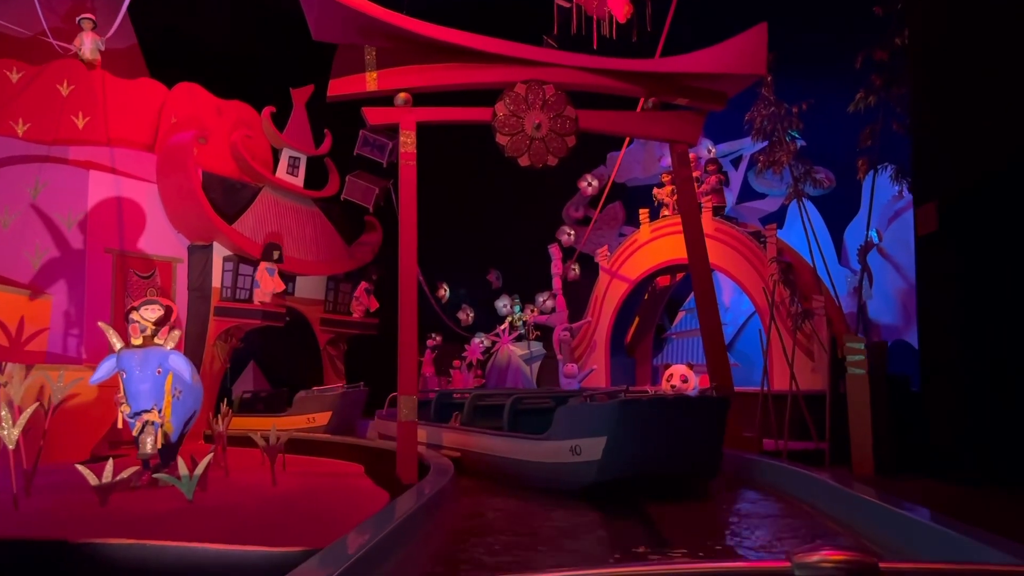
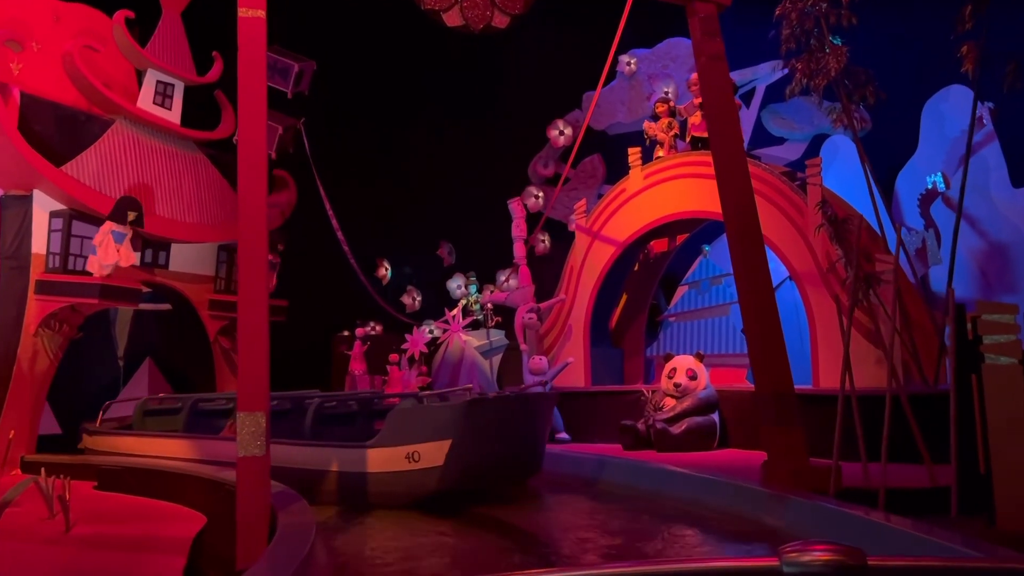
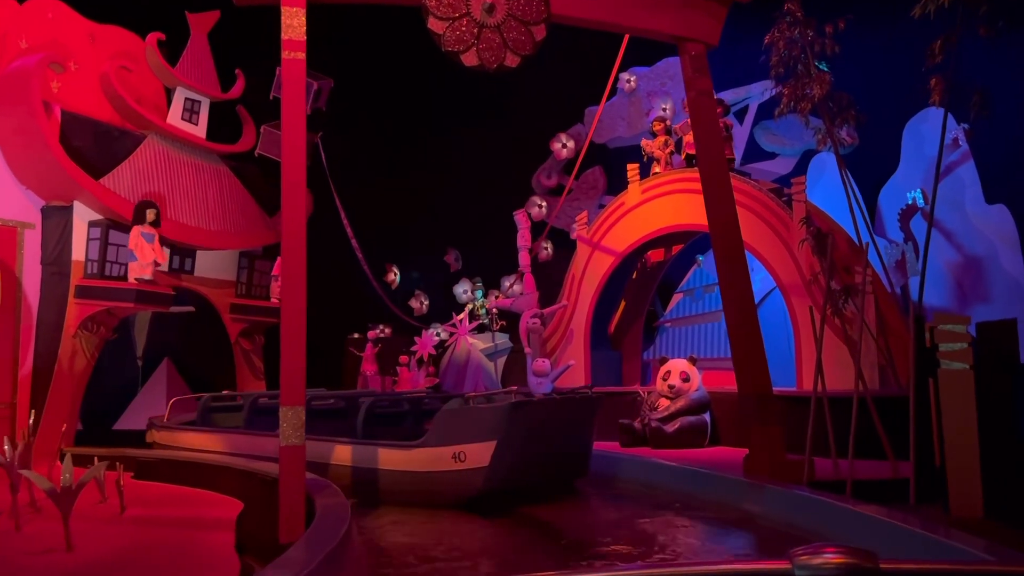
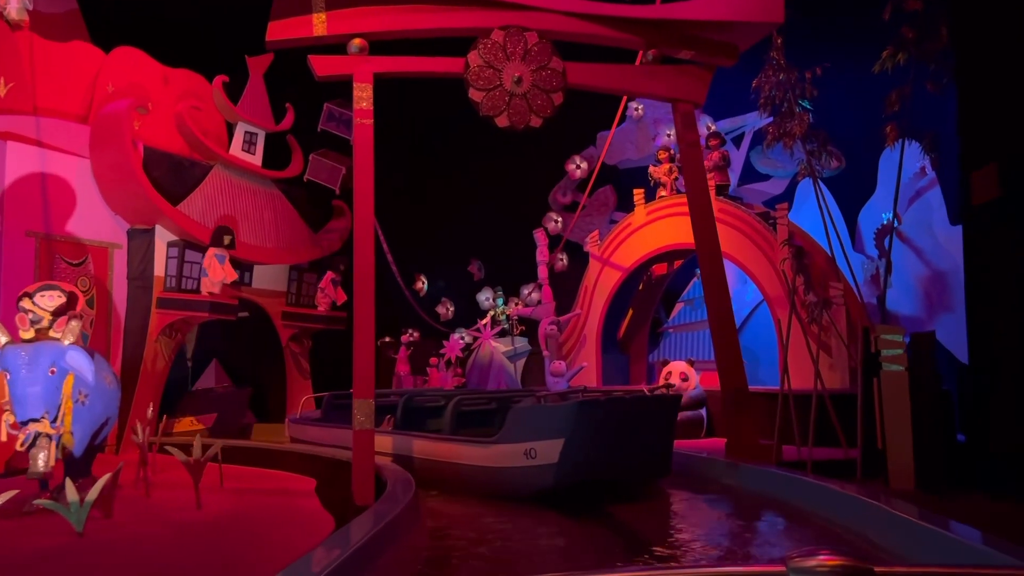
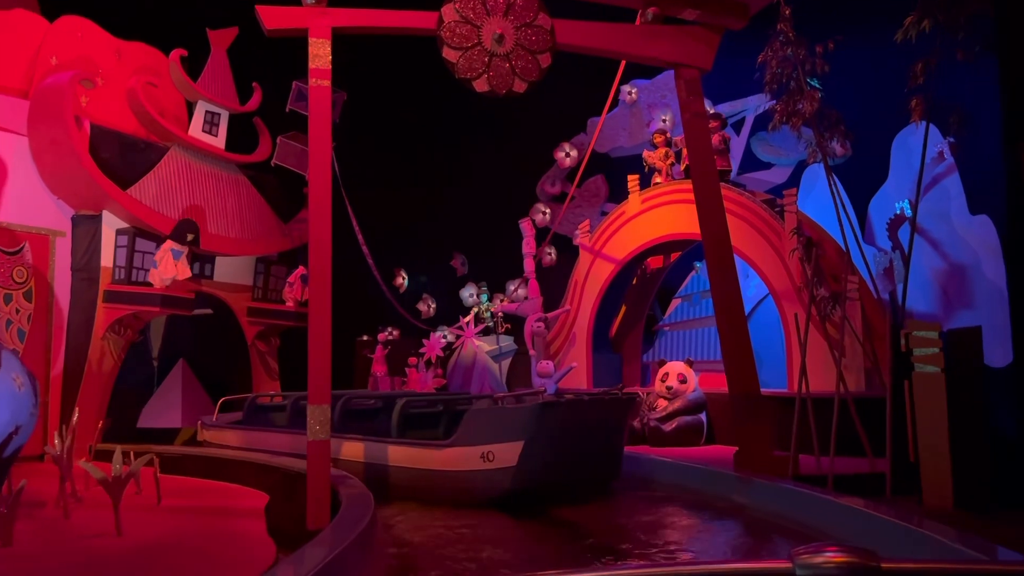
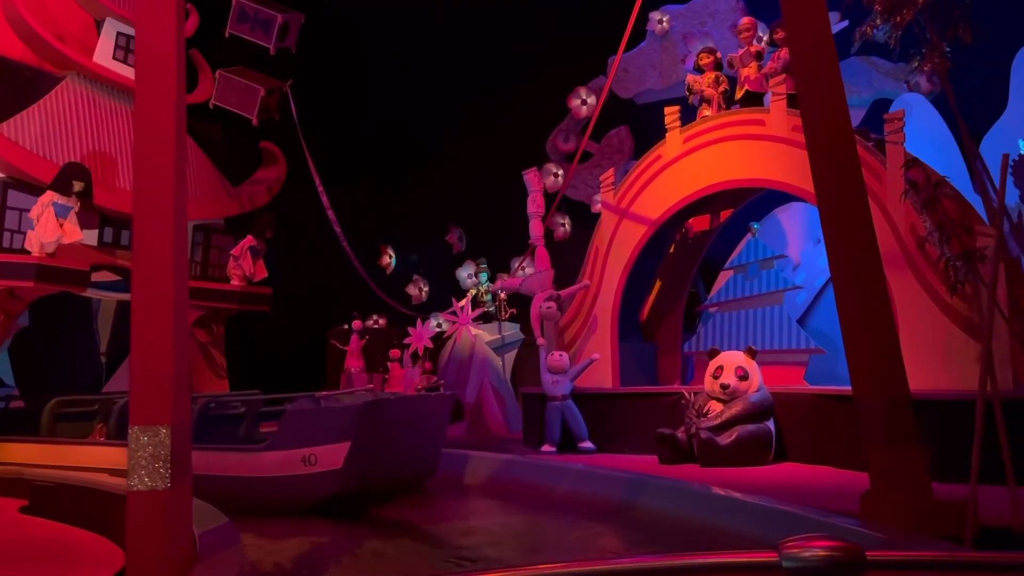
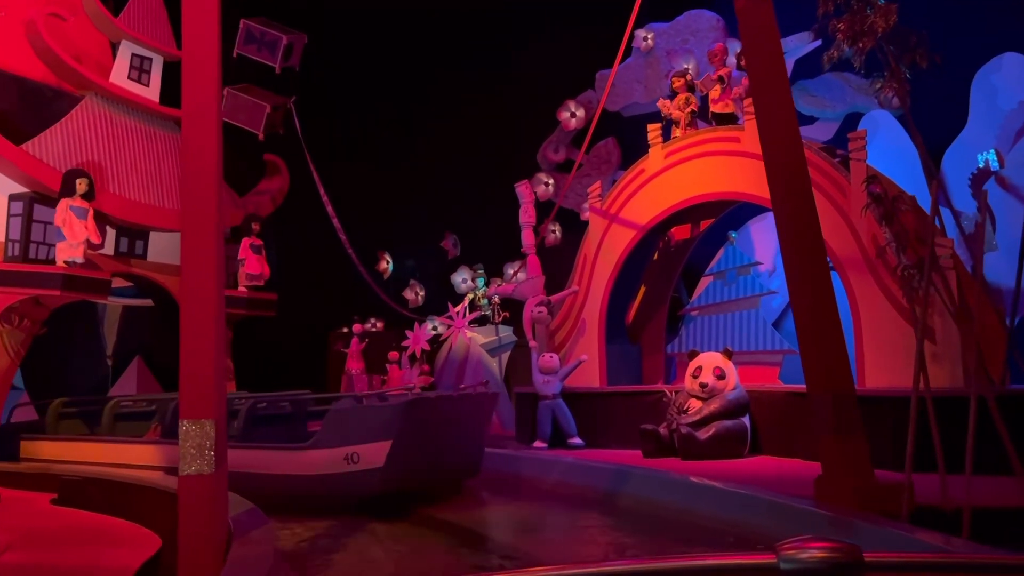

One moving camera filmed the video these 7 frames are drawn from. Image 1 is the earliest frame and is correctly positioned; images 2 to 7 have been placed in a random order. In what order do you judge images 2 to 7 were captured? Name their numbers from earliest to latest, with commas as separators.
4, 5, 3, 2, 7, 6
